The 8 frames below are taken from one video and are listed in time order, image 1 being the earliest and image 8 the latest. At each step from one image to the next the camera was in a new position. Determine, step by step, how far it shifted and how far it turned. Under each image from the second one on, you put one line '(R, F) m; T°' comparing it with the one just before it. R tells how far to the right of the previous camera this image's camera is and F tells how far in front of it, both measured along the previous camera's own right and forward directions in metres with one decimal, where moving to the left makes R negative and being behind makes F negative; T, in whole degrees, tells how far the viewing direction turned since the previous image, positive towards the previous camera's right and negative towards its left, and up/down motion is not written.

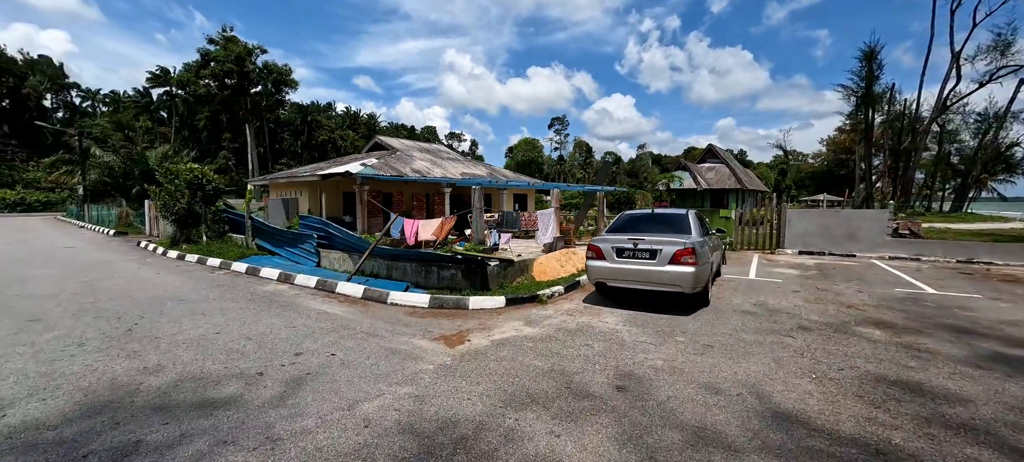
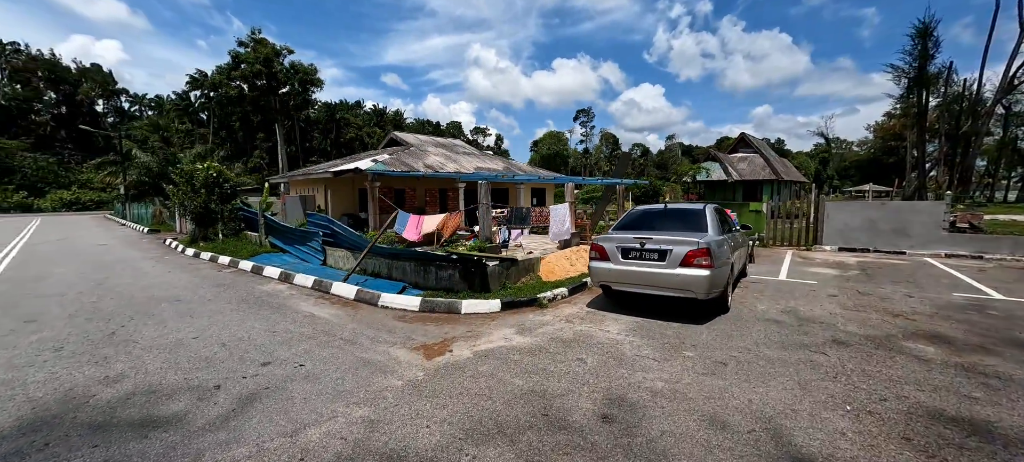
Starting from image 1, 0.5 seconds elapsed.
(+0.5, +0.6) m; -4°
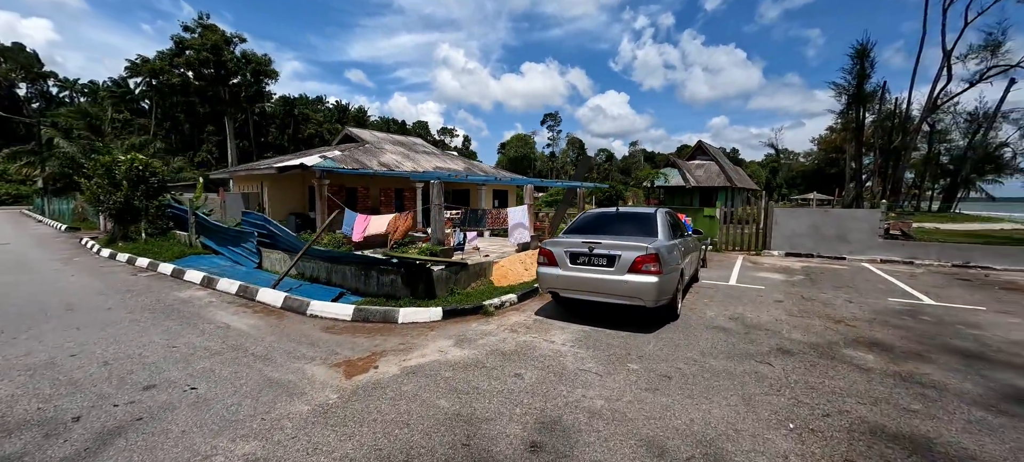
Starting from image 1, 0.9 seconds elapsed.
(+0.4, +0.4) m; +5°
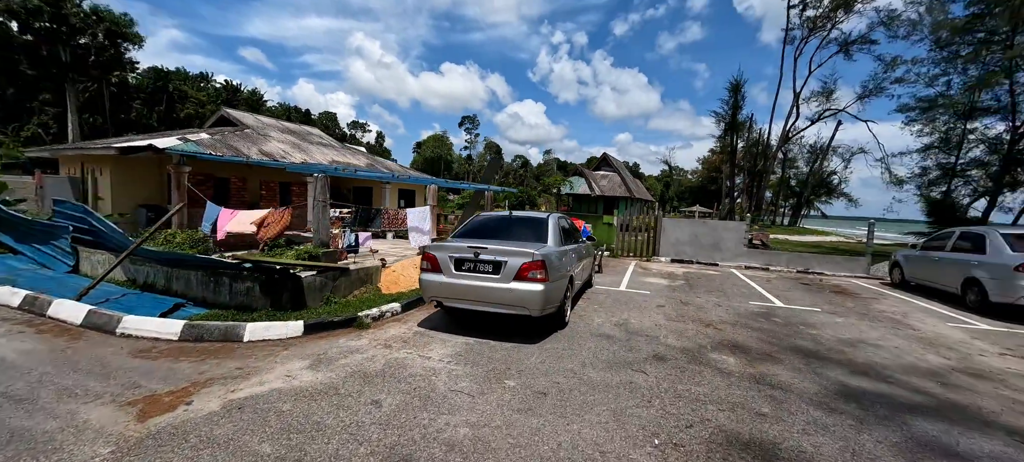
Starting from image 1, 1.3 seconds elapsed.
(+0.5, +0.4) m; +12°
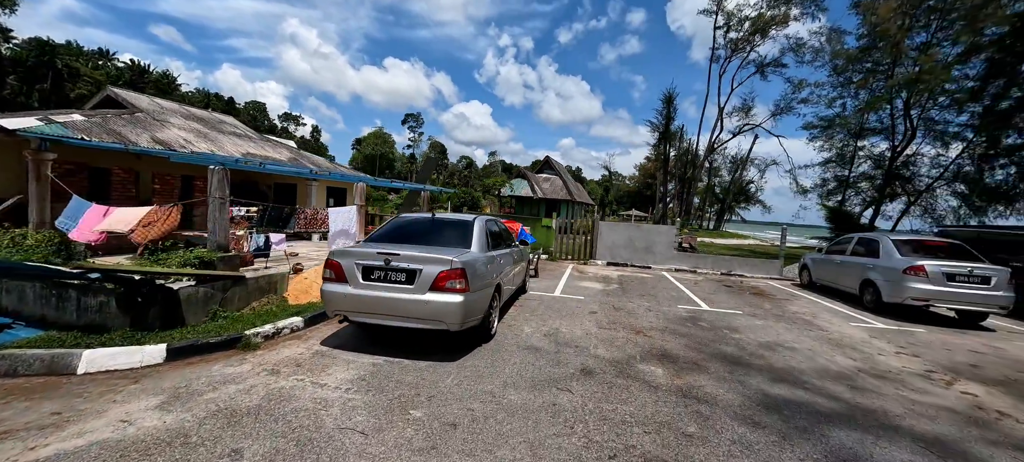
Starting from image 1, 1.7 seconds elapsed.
(+0.3, +0.4) m; +8°
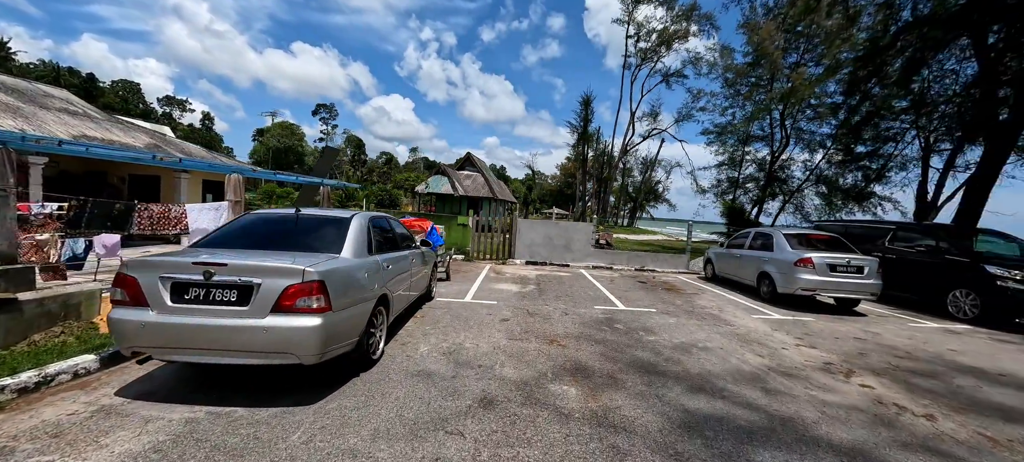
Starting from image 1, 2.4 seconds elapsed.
(+0.4, +0.7) m; +11°
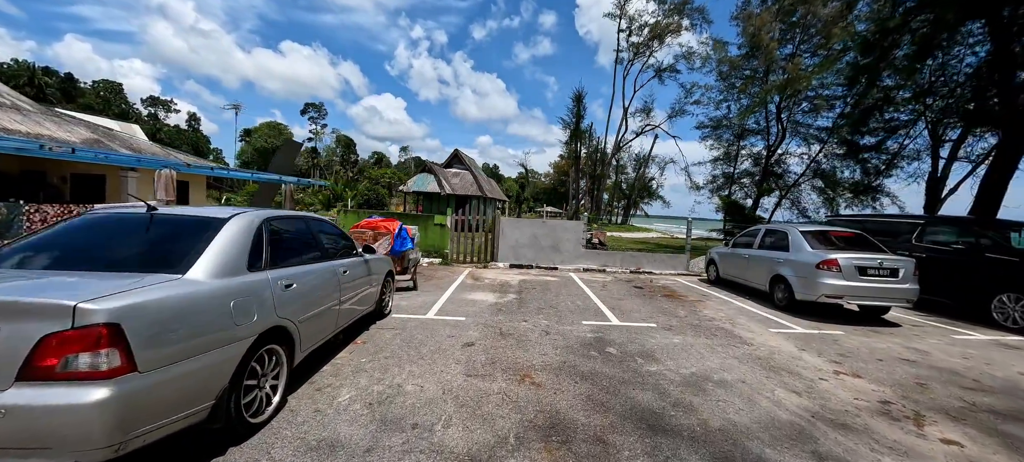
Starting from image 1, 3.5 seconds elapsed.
(+0.4, +1.1) m; +1°
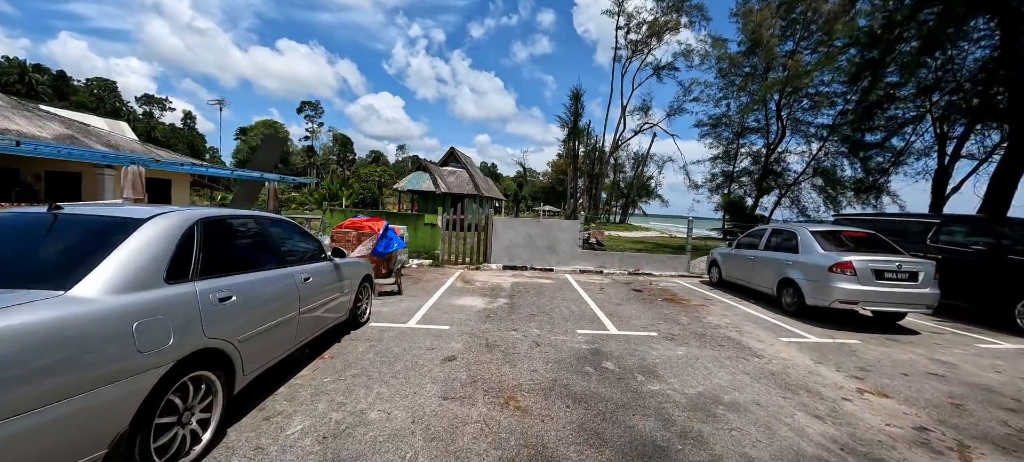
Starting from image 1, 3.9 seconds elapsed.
(+0.1, +0.4) m; 0°
